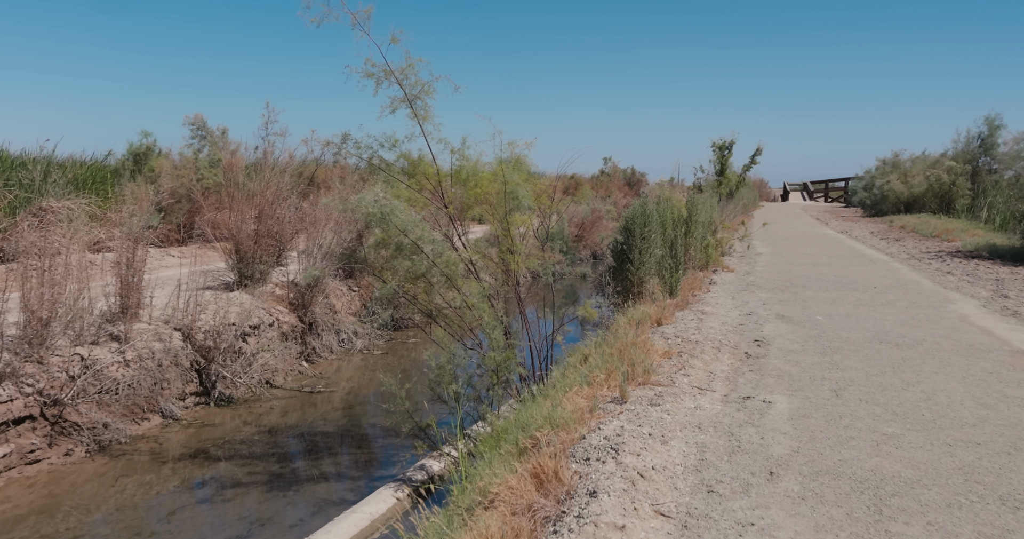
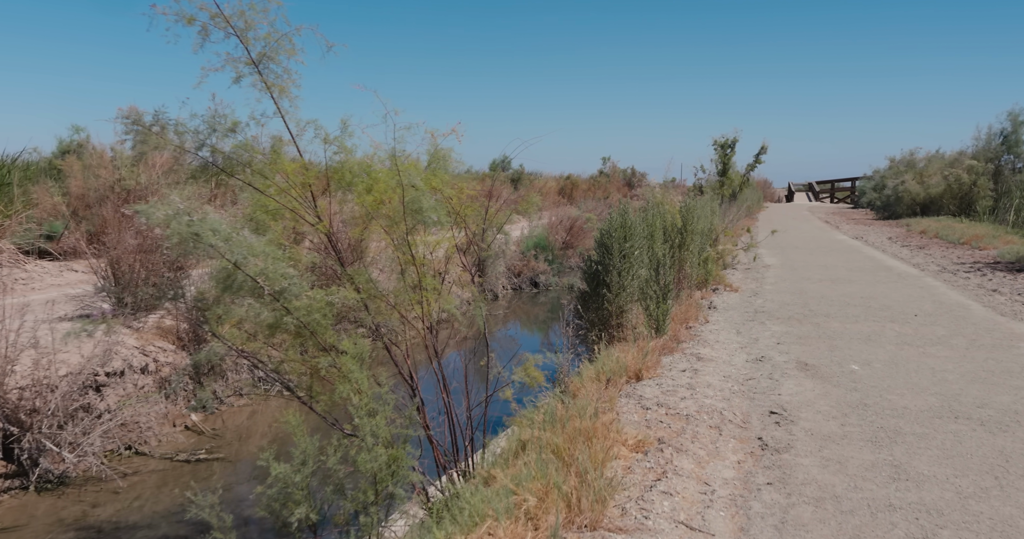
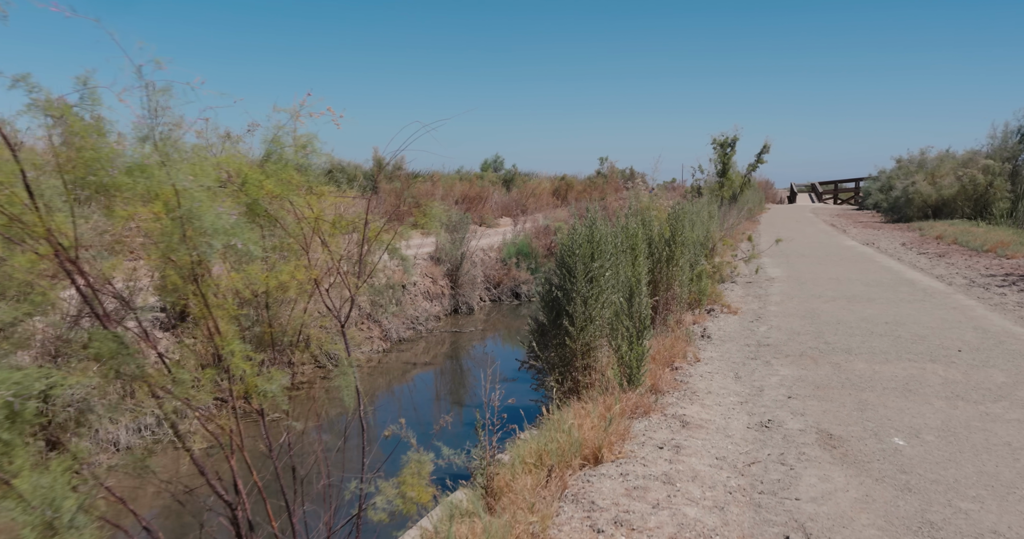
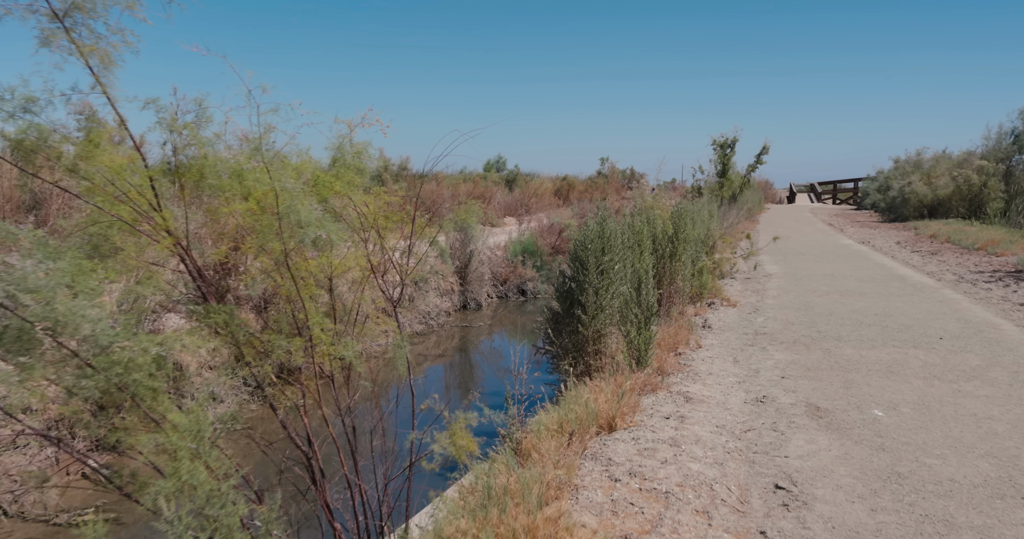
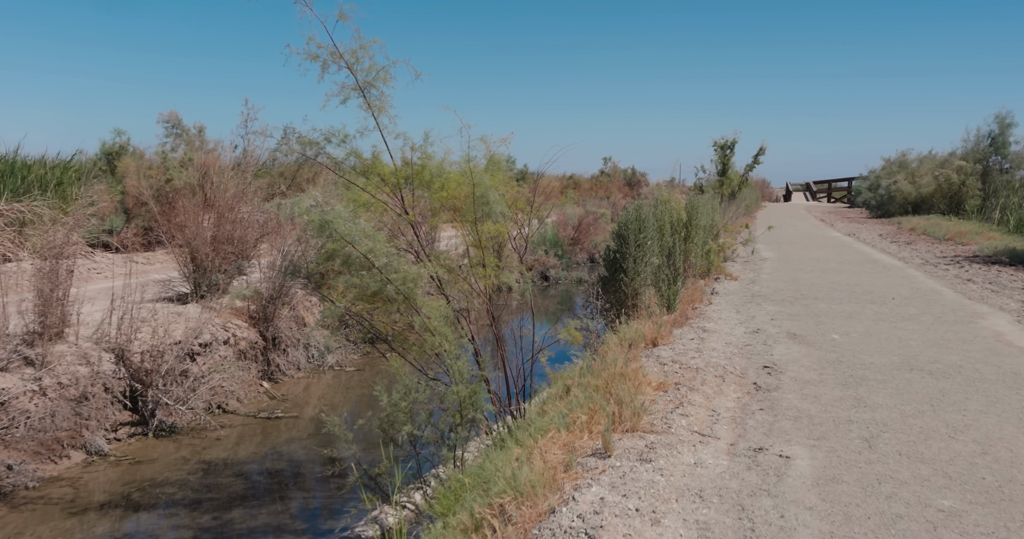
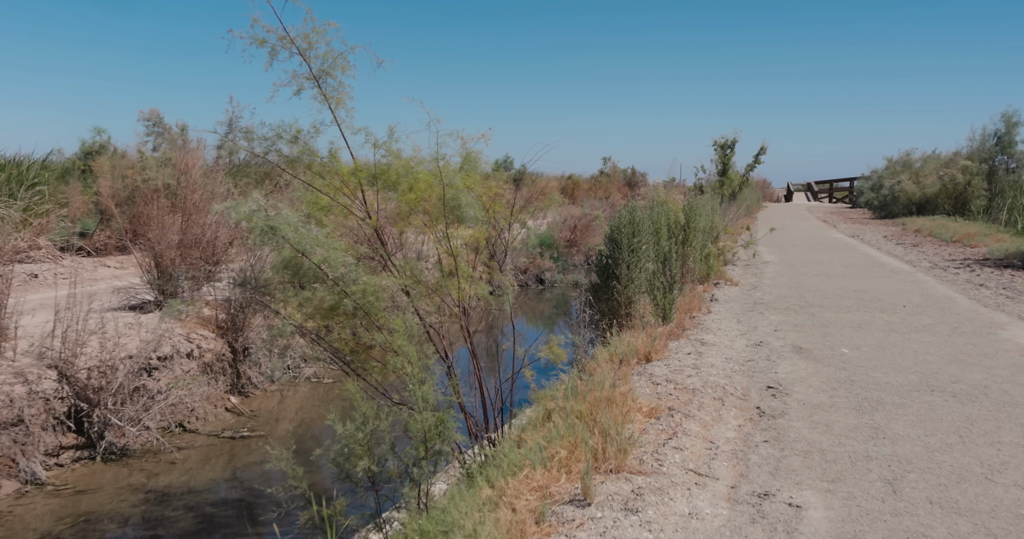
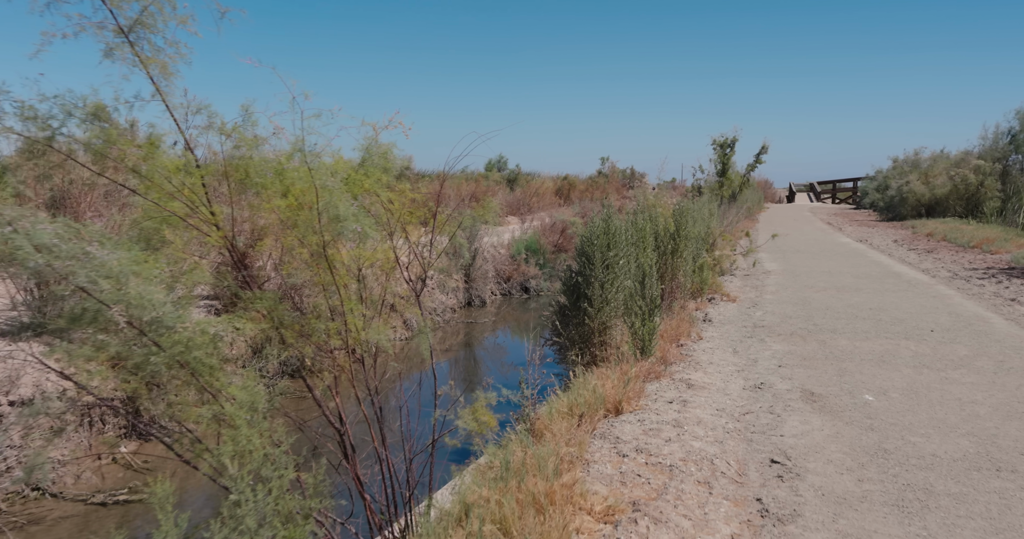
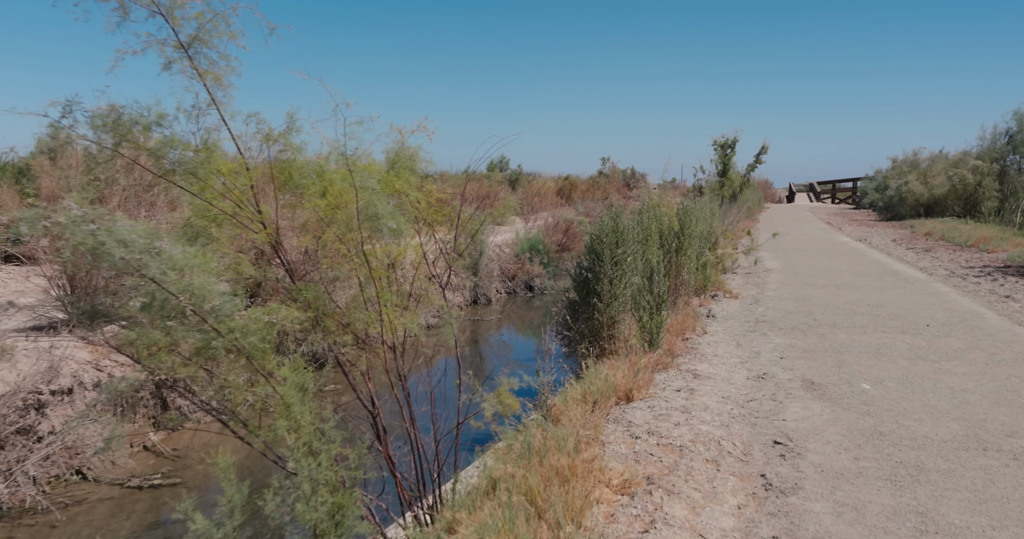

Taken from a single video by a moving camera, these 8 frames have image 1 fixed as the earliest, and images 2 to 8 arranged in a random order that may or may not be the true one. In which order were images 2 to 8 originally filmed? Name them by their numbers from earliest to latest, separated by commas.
5, 6, 2, 8, 7, 4, 3
